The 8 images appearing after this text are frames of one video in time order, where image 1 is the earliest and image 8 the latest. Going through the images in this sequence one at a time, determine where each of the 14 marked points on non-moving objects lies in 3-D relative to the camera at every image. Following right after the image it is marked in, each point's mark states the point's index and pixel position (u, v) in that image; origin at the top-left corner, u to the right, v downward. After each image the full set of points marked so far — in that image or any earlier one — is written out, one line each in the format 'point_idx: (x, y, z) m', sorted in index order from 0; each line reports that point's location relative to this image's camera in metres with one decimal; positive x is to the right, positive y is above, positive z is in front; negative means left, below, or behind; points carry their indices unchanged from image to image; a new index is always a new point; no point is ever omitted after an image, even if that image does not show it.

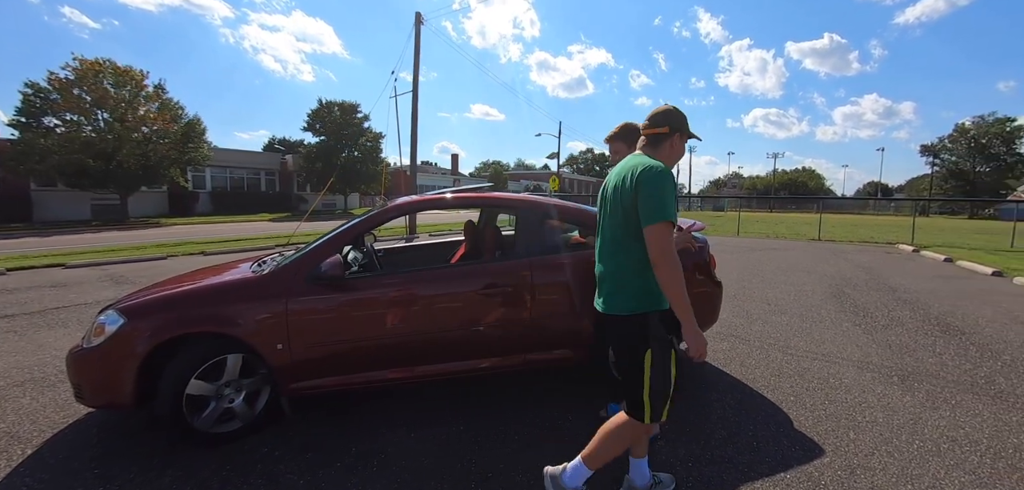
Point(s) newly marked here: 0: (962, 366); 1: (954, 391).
0: (+4.0, -1.1, +4.1) m
1: (+3.4, -1.1, +3.5) m
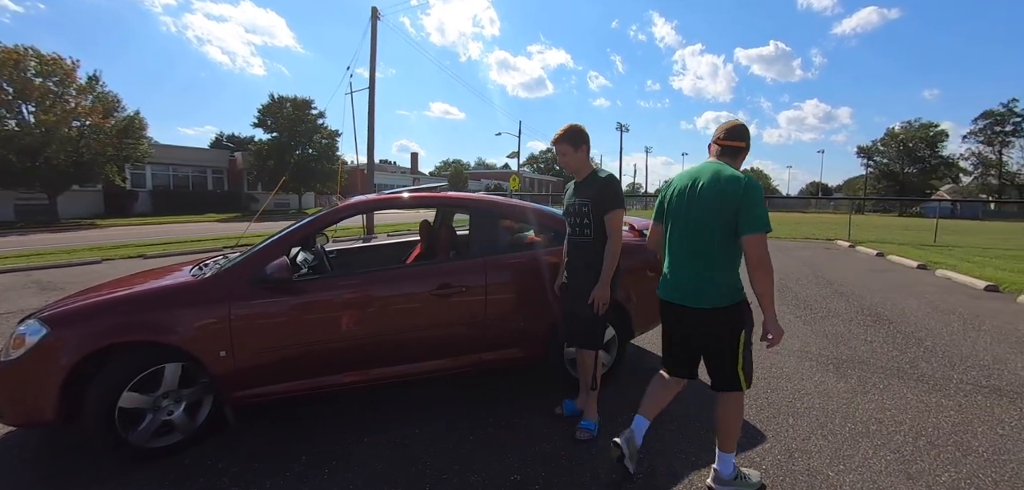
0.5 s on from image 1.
0: (+3.6, -1.0, +4.4) m
1: (+3.1, -1.1, +3.8) m
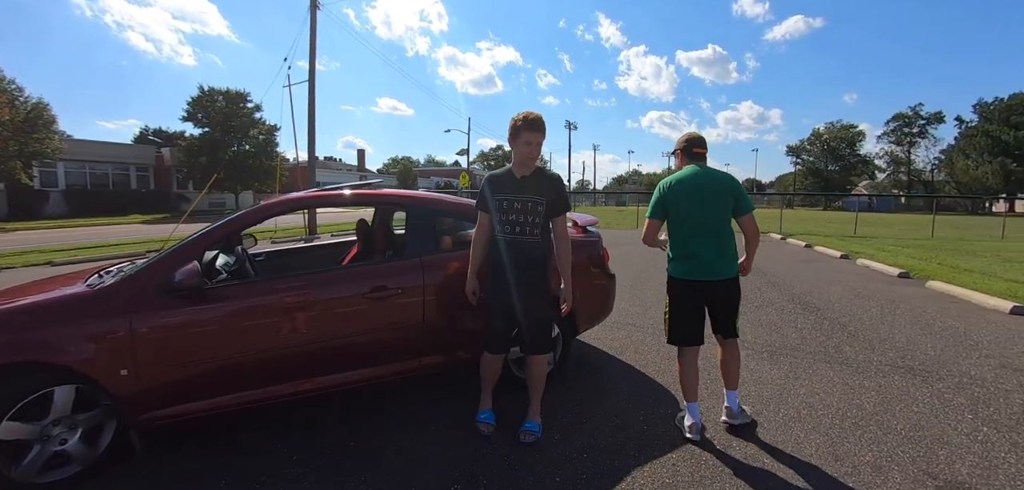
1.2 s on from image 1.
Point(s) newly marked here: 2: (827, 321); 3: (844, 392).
0: (+3.1, -1.0, +4.6) m
1: (+2.6, -1.0, +4.0) m
2: (+3.7, -0.9, +5.3) m
3: (+2.4, -1.1, +3.3) m
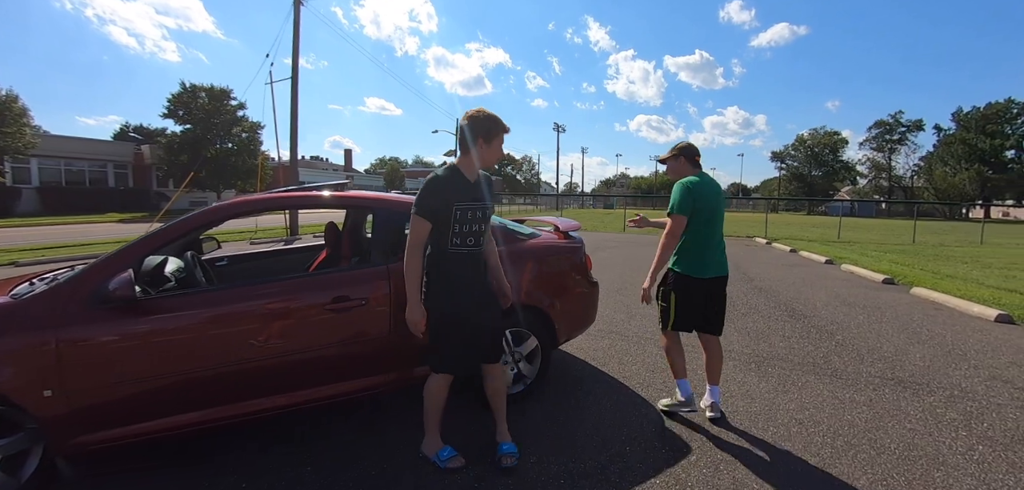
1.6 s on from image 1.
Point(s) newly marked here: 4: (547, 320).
0: (+2.9, -1.0, +4.5) m
1: (+2.4, -1.1, +3.8) m
2: (+3.4, -1.0, +5.2) m
3: (+2.3, -1.1, +3.2) m
4: (+0.2, -0.5, +3.3) m
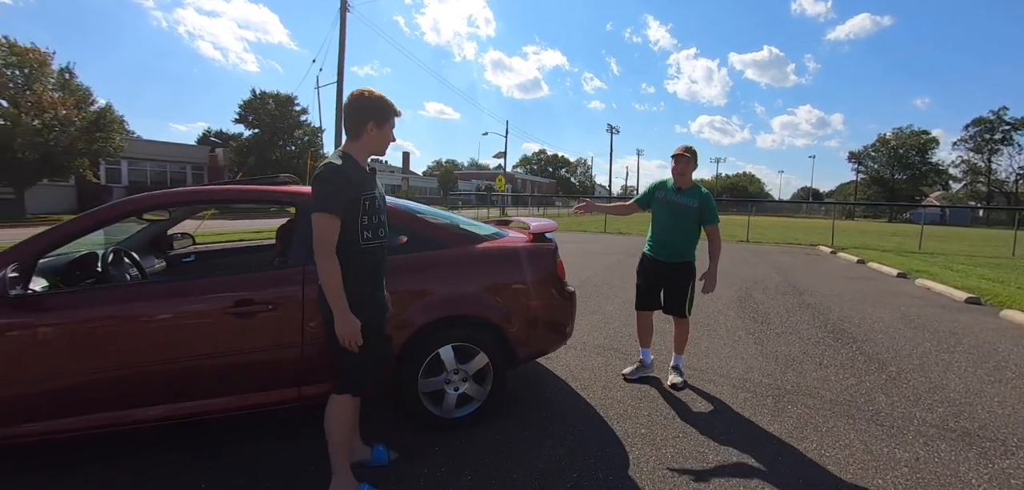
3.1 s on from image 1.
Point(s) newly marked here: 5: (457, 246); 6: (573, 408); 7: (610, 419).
0: (+2.7, -1.1, +3.7) m
1: (+2.2, -1.1, +3.1) m
2: (+3.3, -1.1, +4.3) m
3: (+1.9, -1.2, +2.5) m
4: (-0.1, -0.5, +2.8) m
5: (-0.3, 0.0, +2.8) m
6: (+0.4, -1.1, +3.0) m
7: (+0.6, -1.1, +2.9) m
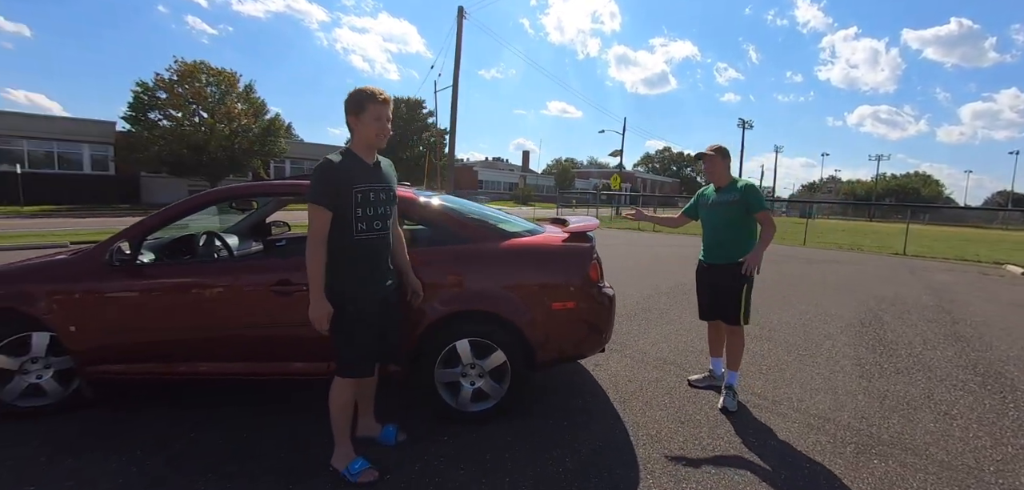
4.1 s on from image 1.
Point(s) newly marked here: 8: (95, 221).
0: (+2.9, -1.2, +2.9) m
1: (+2.3, -1.3, +2.5) m
2: (+3.7, -1.2, +3.4) m
3: (+1.9, -1.3, +1.9) m
4: (+0.1, -0.5, +2.7) m
5: (-0.2, 0.0, +2.8) m
6: (+0.6, -1.1, +2.8) m
7: (+0.7, -1.1, +2.6) m
8: (-16.2, +0.9, +17.7) m
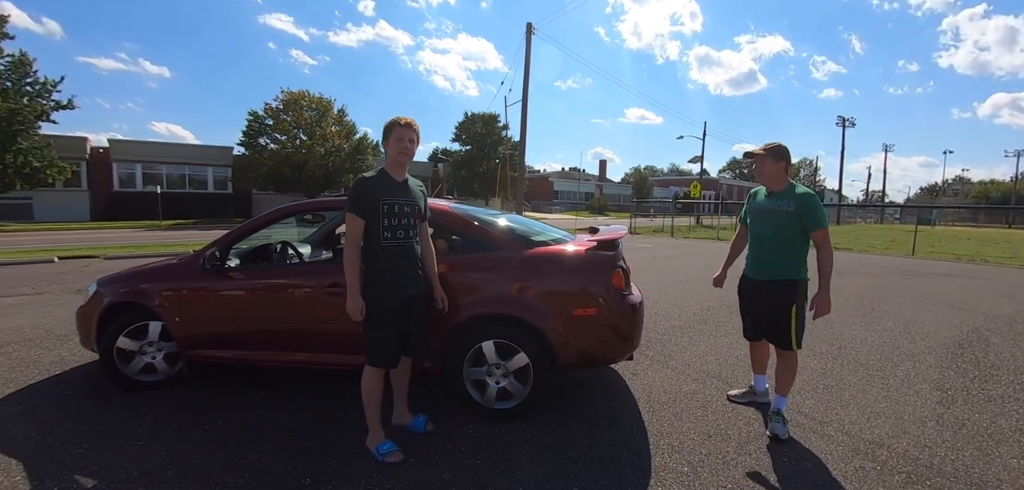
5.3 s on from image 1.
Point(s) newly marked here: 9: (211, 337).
0: (+3.1, -1.3, +2.6) m
1: (+2.4, -1.3, +2.2) m
2: (+3.9, -1.3, +2.9) m
3: (+1.9, -1.3, +1.8) m
4: (+0.2, -0.6, +2.9) m
5: (0.0, 0.0, +3.0) m
6: (+0.7, -1.1, +2.9) m
7: (+0.9, -1.2, +2.7) m
8: (-13.3, +0.5, +20.4) m
9: (-2.1, -0.7, +3.2) m
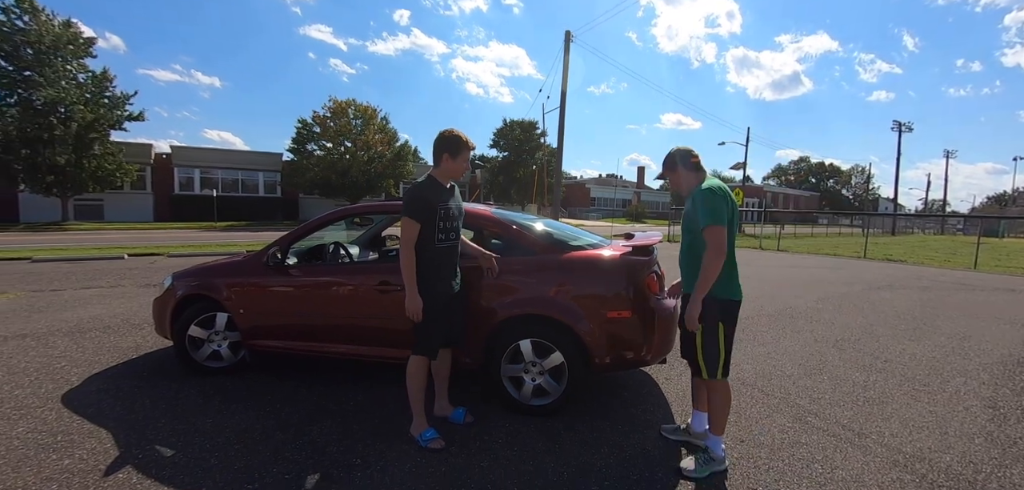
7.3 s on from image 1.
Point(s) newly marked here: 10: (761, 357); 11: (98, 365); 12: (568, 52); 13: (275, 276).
0: (+3.3, -1.3, +2.4) m
1: (+2.5, -1.3, +2.2) m
2: (+4.1, -1.4, +2.7) m
3: (+2.0, -1.4, +1.7) m
4: (+0.4, -0.6, +3.0) m
5: (+0.2, -0.1, +3.1) m
6: (+0.9, -1.2, +2.9) m
7: (+1.1, -1.2, +2.7) m
8: (-11.7, +0.5, +21.5) m
9: (-1.9, -0.7, +3.5) m
10: (+2.5, -1.1, +4.6) m
11: (-3.5, -1.0, +3.9) m
12: (+2.3, +8.0, +18.9) m
13: (-1.8, -0.3, +3.5) m
